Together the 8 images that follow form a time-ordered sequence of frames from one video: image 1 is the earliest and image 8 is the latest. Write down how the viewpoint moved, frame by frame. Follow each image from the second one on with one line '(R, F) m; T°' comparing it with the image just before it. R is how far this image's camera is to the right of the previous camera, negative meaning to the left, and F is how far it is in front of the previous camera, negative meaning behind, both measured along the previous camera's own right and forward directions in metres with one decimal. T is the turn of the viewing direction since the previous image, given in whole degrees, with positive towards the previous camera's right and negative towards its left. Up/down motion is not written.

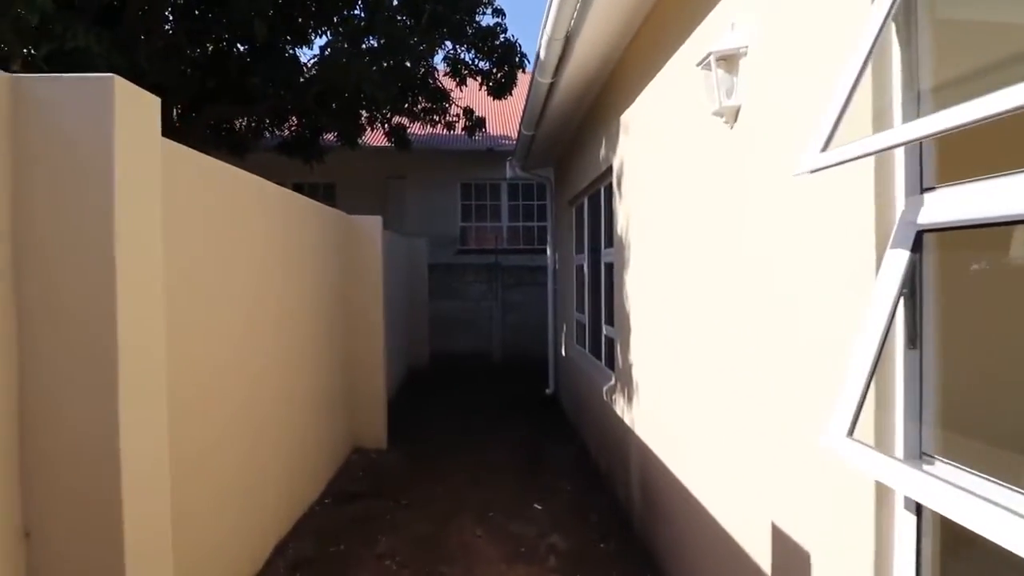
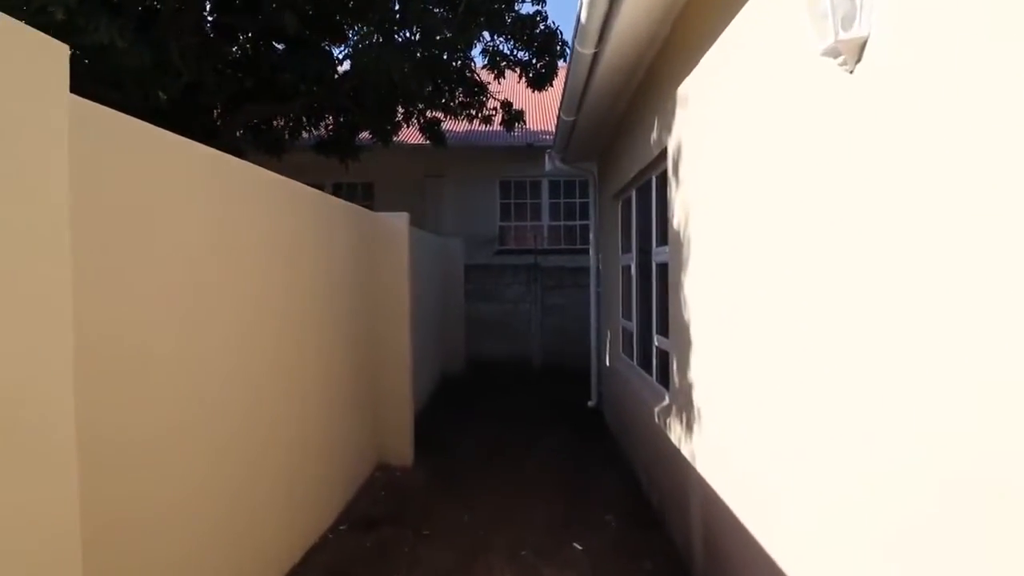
(0.0, +0.5) m; -5°
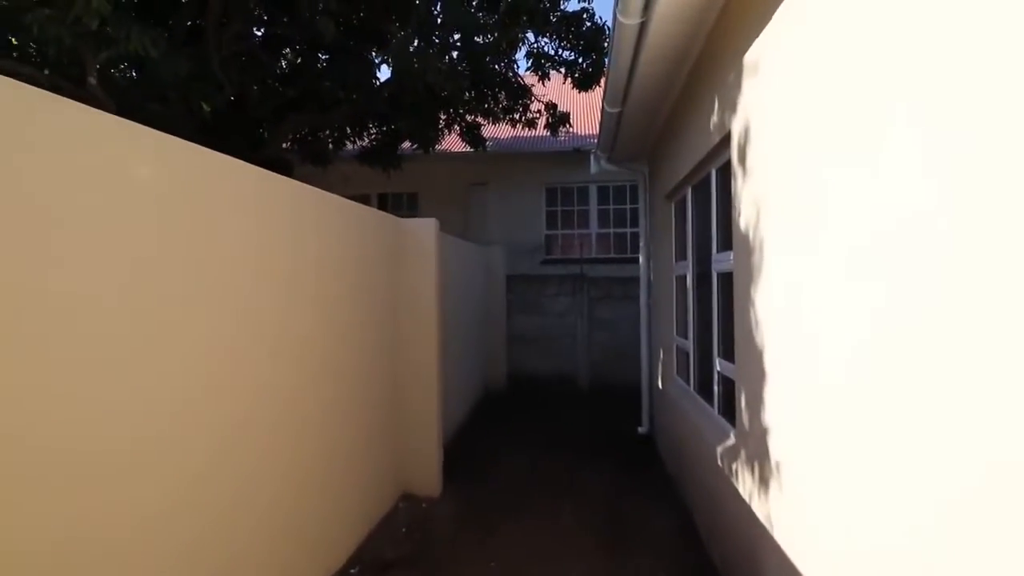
(+0.1, +0.5) m; -6°
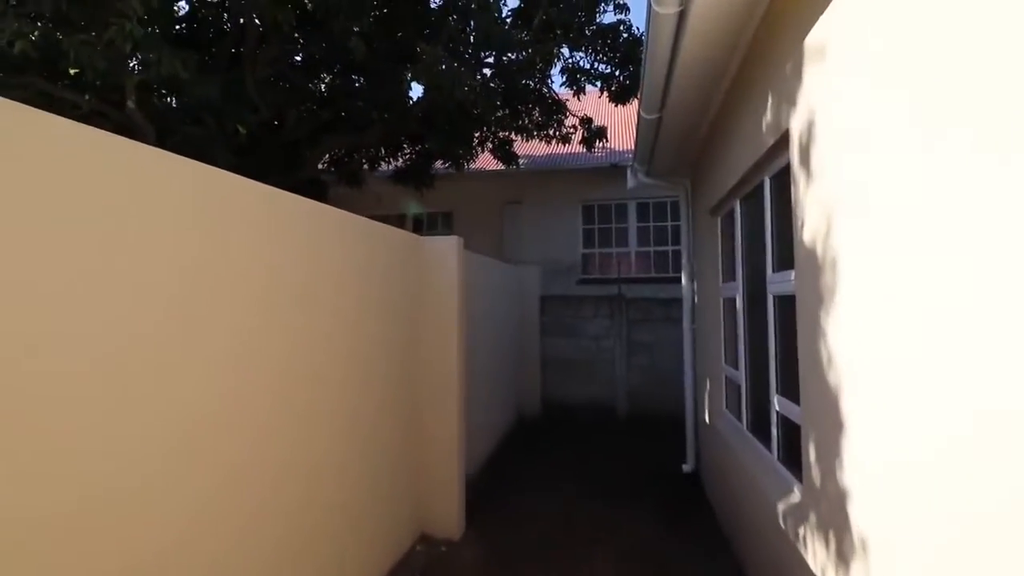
(+0.1, +0.3) m; -5°
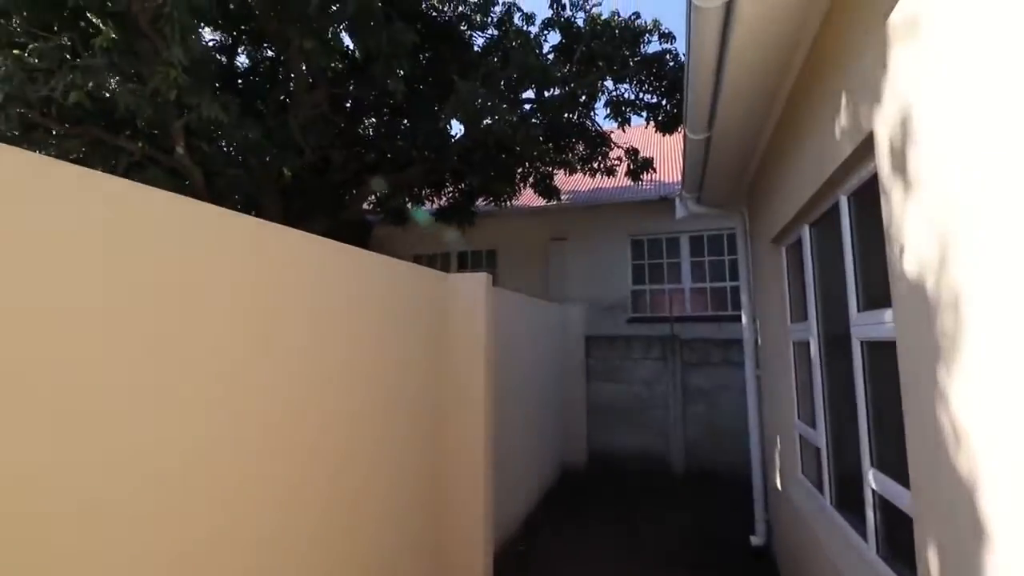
(+0.1, +0.4) m; -6°
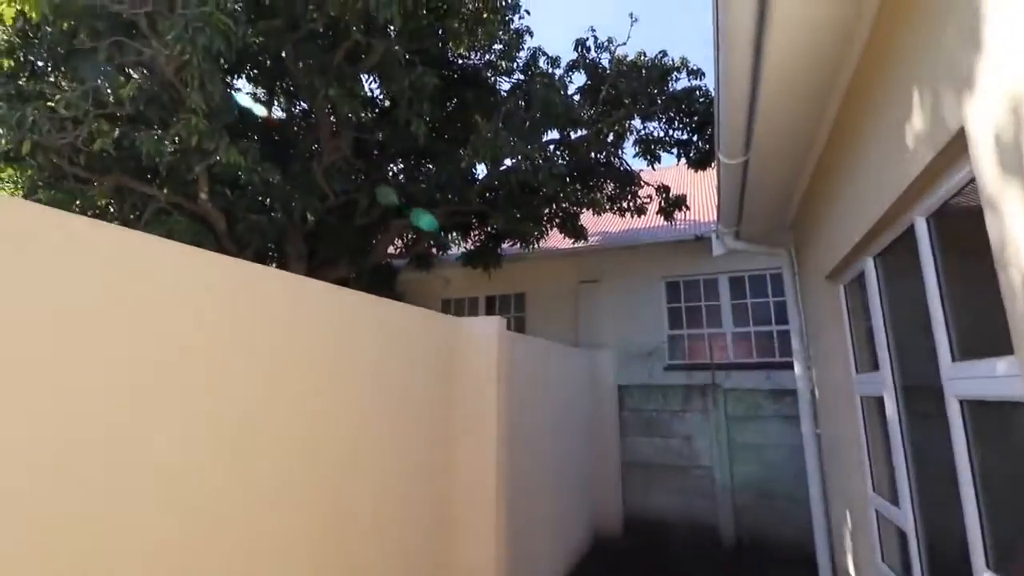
(+0.1, +0.4) m; -4°
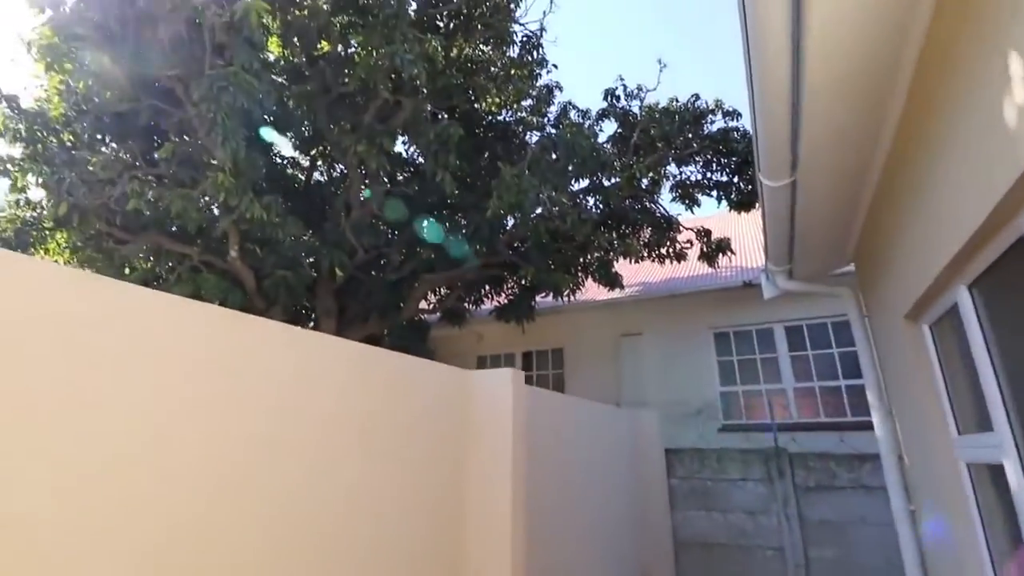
(+0.2, +0.4) m; -5°
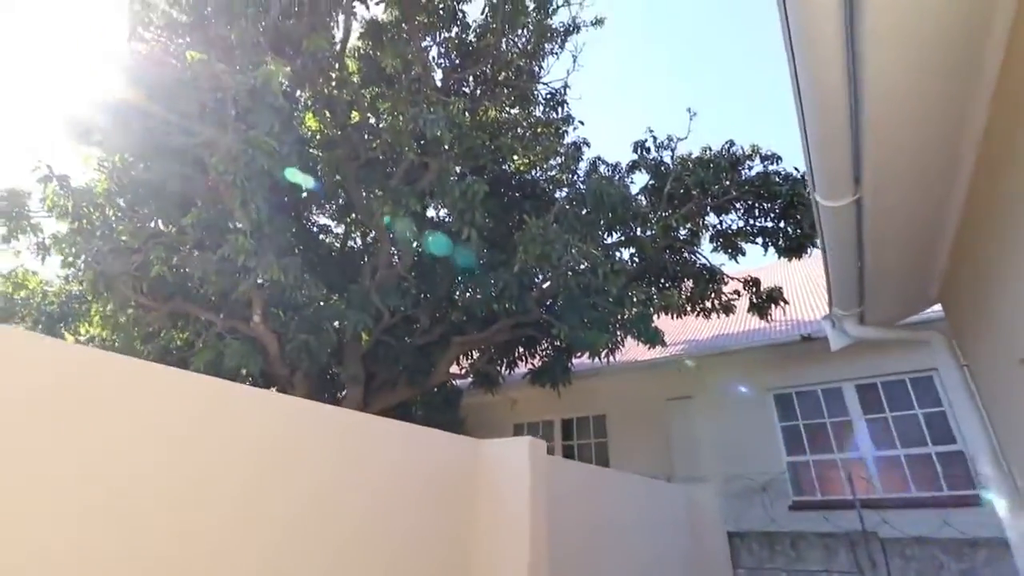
(+0.1, +0.4) m; -5°
